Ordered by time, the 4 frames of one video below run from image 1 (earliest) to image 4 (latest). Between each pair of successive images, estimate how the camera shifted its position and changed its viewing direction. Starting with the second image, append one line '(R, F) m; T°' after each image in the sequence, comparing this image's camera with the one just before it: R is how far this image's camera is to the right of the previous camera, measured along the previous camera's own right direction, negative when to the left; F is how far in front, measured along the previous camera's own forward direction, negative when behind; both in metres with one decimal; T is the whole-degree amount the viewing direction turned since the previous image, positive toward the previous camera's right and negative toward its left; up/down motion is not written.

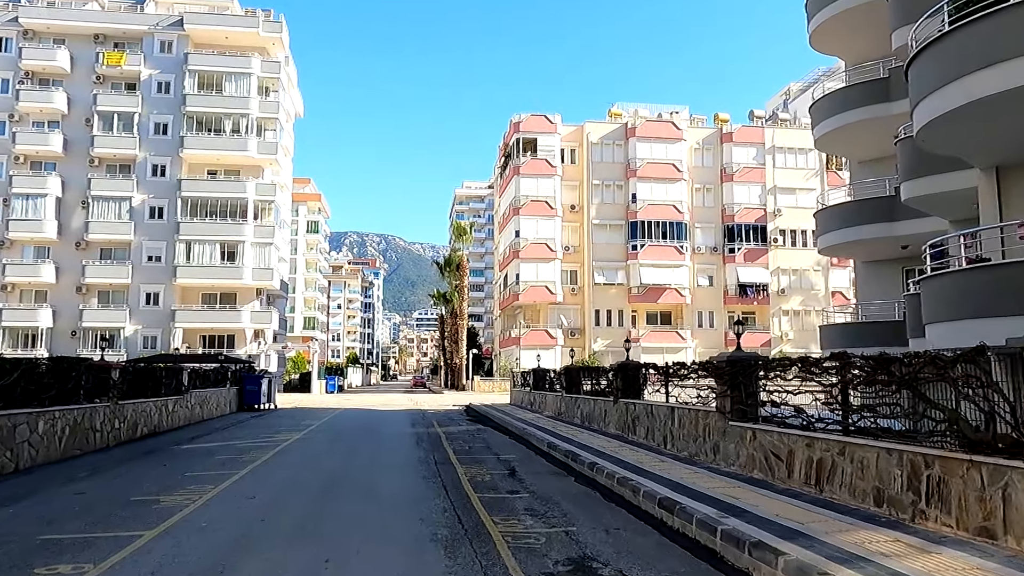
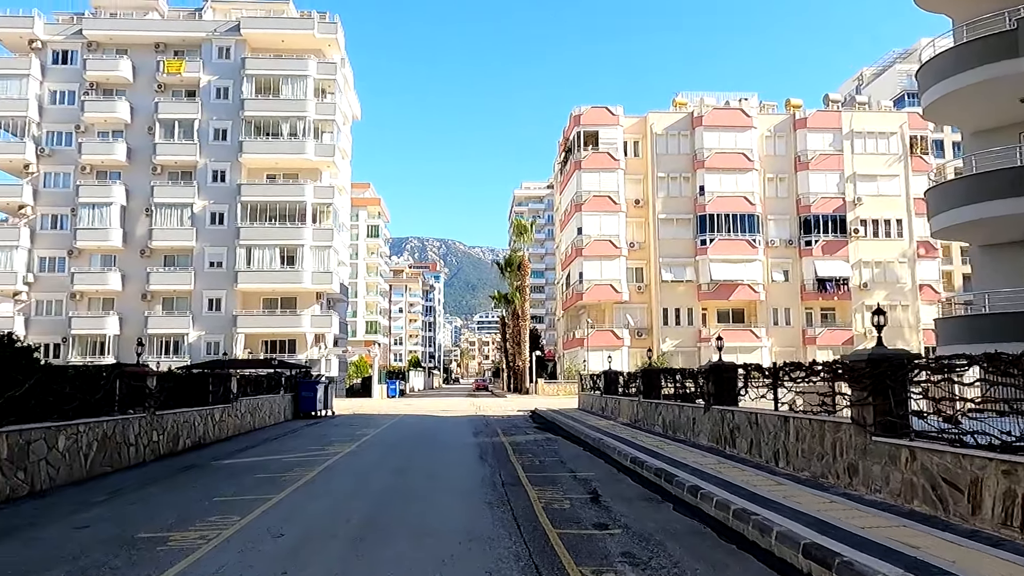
(-0.3, +2.2) m; -5°
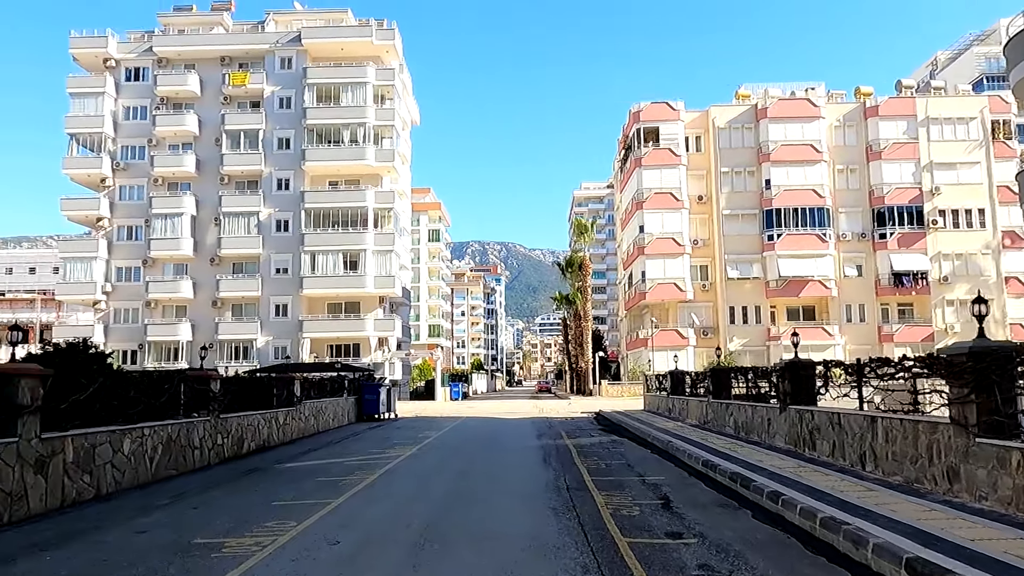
(0.0, +0.5) m; -5°
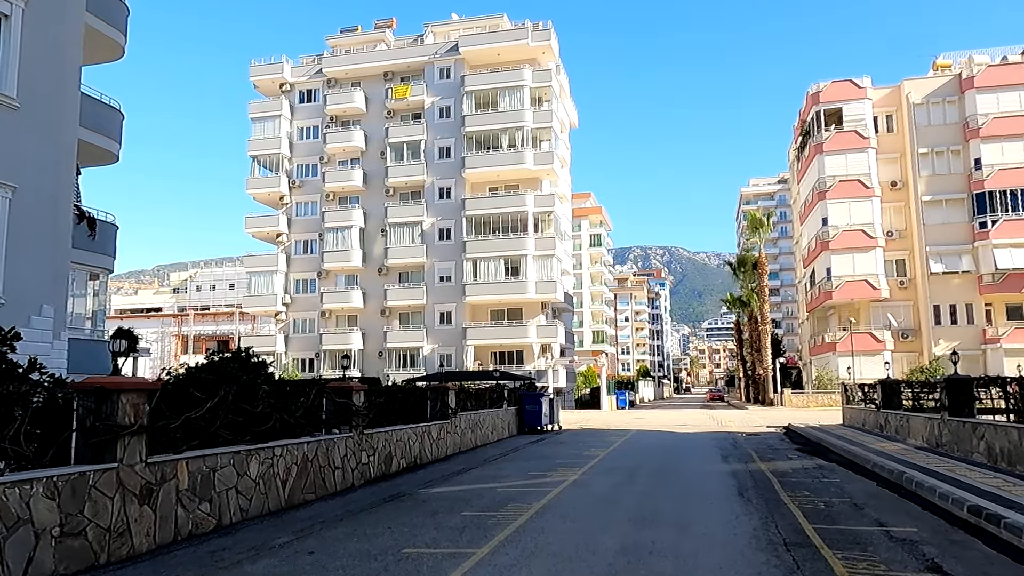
(-0.3, +2.5) m; -12°
